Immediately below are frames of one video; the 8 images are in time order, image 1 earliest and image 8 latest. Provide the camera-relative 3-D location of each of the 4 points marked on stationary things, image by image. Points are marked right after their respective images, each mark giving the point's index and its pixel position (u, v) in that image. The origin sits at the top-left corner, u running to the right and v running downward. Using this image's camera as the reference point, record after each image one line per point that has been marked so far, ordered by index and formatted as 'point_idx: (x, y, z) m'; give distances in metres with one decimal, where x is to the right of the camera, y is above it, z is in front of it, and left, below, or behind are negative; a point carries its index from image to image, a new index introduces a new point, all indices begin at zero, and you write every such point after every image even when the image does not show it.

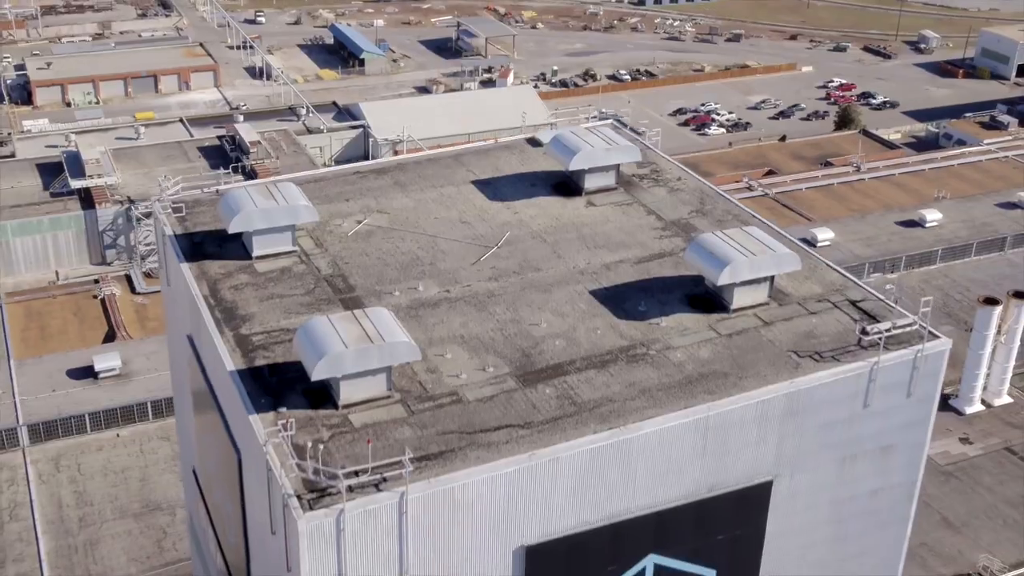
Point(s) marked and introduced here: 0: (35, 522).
0: (-5.6, -2.8, +14.1) m
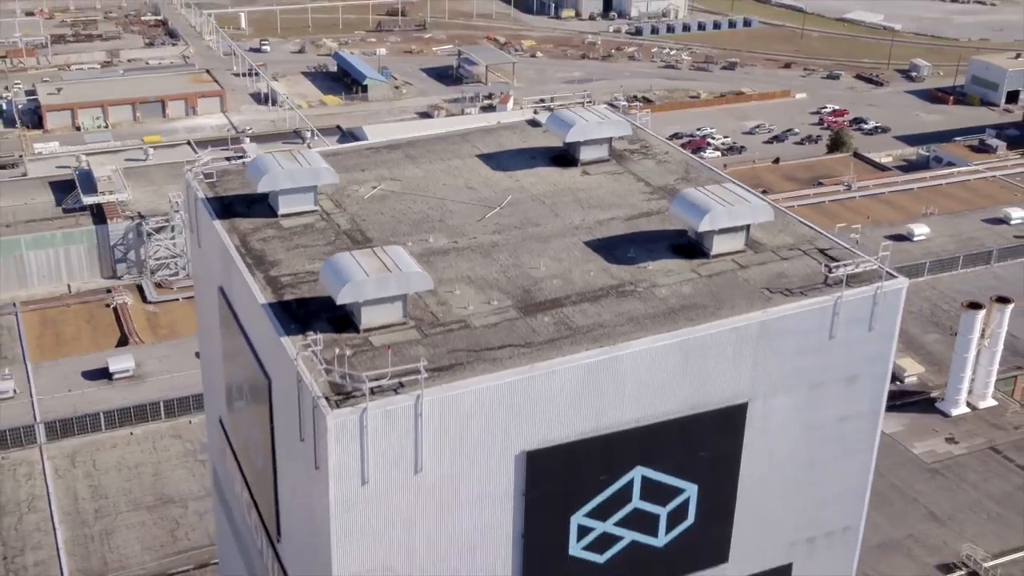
0: (-5.6, -2.8, +14.7) m
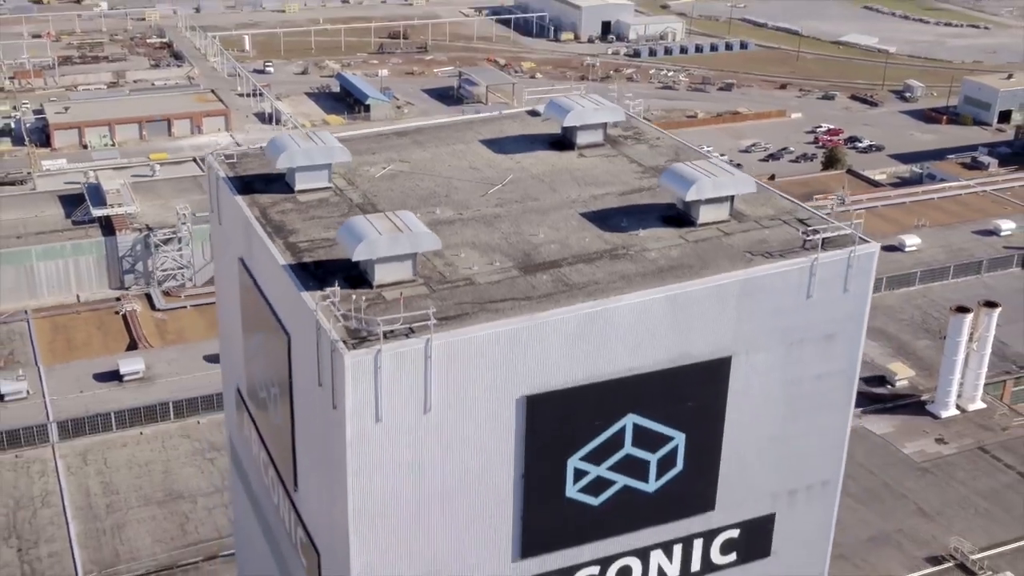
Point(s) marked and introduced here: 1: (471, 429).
0: (-5.6, -2.8, +15.1) m
1: (-0.2, -0.7, +5.7) m
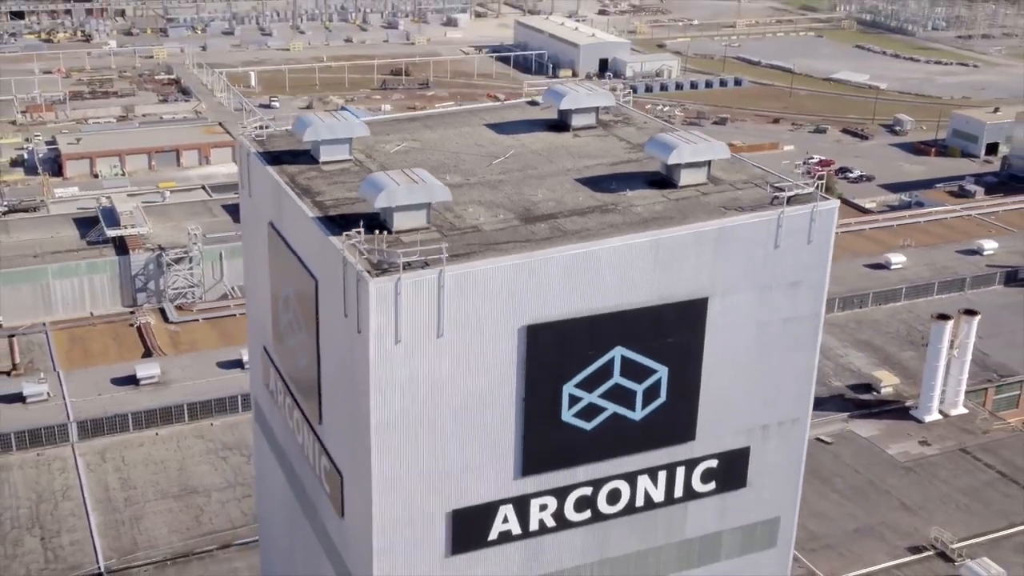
0: (-5.6, -2.8, +15.8) m
1: (-0.2, -0.4, +6.5) m
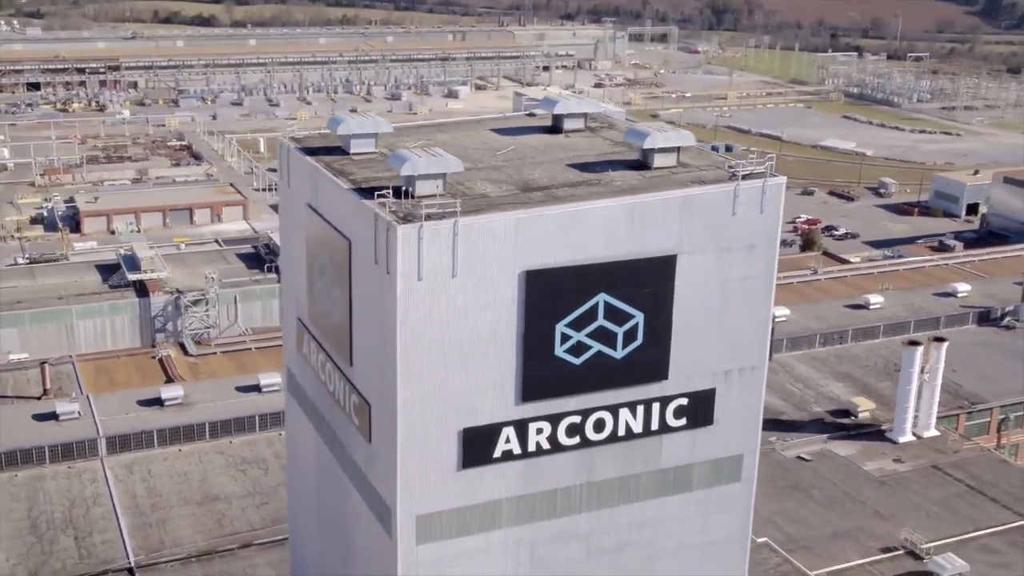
0: (-5.6, -3.1, +17.0) m
1: (-0.2, 0.0, +7.8) m
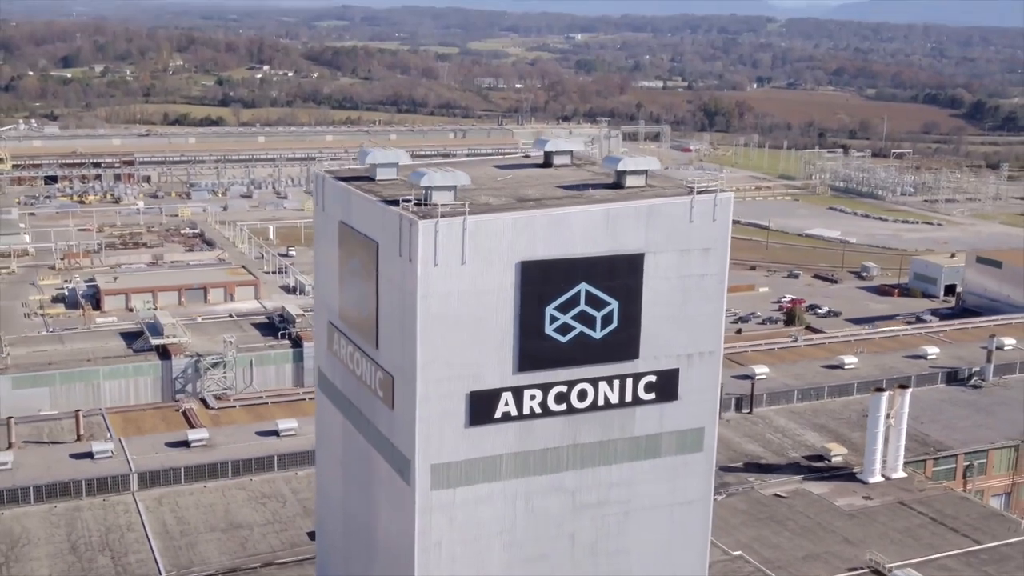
0: (-5.6, -3.8, +18.5) m
1: (-0.2, +0.1, +9.7) m
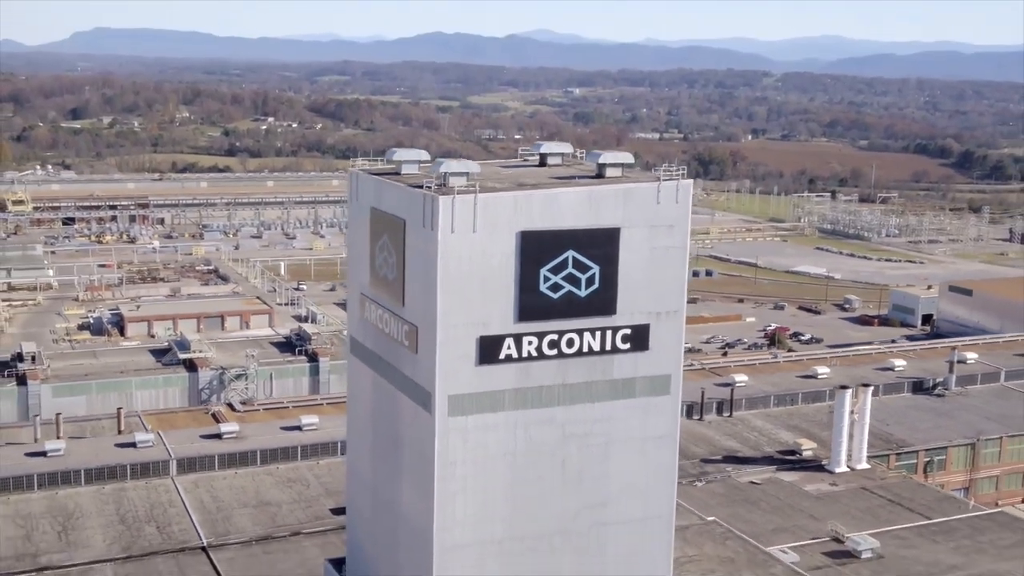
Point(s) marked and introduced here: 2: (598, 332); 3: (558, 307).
0: (-5.6, -3.8, +20.7) m
1: (-0.2, +0.4, +12.1) m
2: (+0.9, -0.5, +12.8) m
3: (+0.5, -0.2, +12.5) m
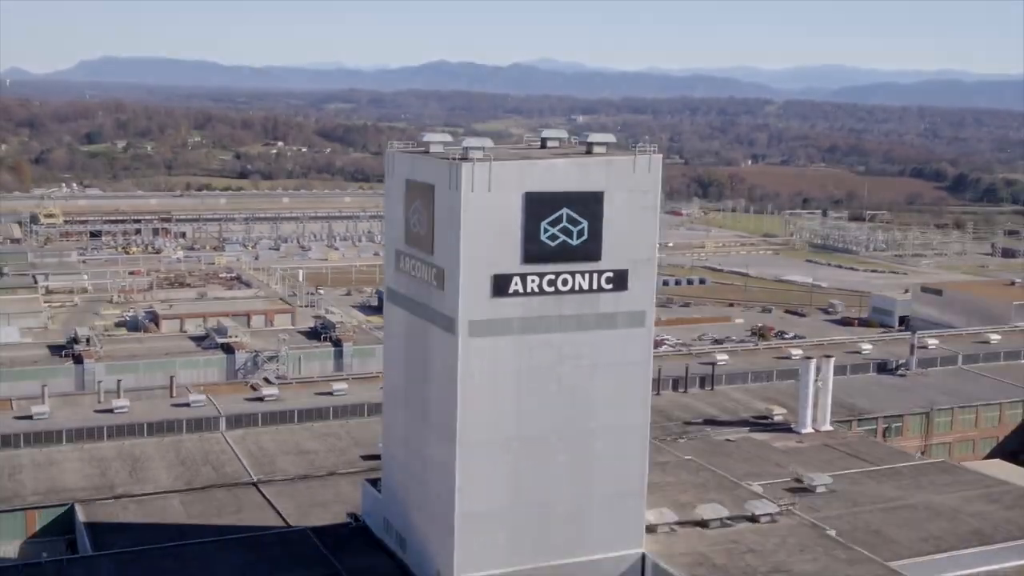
0: (-5.5, -3.3, +24.0) m
1: (-0.1, +1.1, +15.5) m
2: (+1.0, +0.2, +16.1) m
3: (+0.6, +0.4, +15.9) m
